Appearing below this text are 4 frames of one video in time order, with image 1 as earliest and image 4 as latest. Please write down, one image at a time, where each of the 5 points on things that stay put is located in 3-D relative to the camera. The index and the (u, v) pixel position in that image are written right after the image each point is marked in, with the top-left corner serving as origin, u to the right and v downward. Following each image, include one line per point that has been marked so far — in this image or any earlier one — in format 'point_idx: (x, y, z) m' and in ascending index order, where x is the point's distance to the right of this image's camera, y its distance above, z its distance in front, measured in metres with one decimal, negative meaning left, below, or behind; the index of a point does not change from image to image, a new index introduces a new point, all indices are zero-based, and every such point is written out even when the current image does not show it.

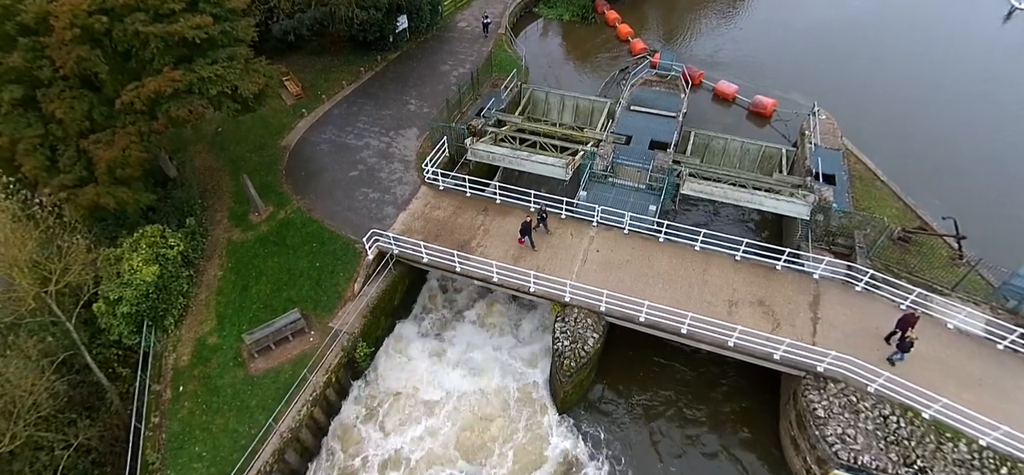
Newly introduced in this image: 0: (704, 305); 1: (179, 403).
0: (+6.9, -2.5, +18.0) m
1: (-11.8, -5.9, +17.6) m
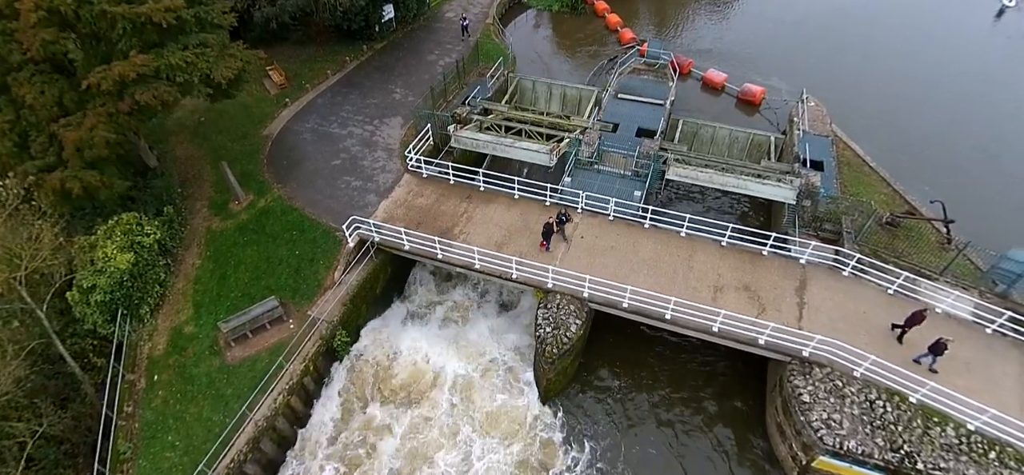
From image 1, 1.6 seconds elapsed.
0: (+6.3, -1.9, +17.6) m
1: (-12.4, -5.4, +17.2) m
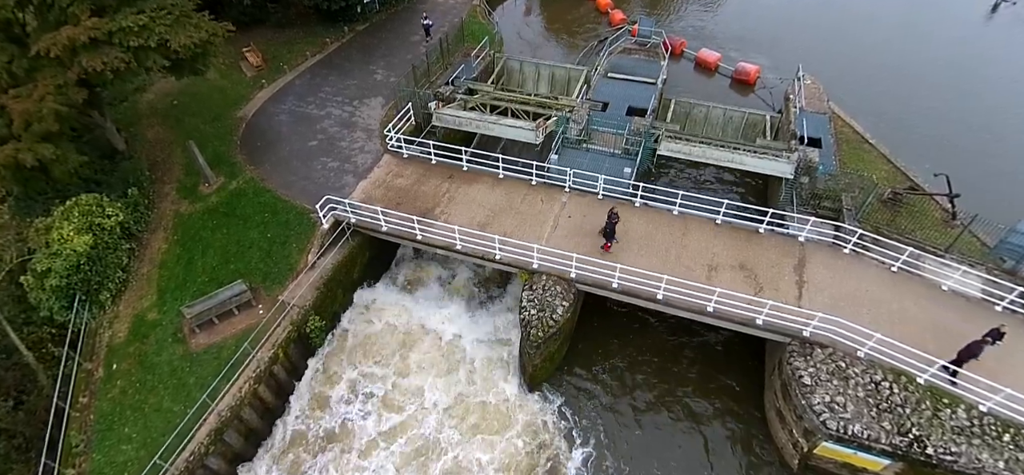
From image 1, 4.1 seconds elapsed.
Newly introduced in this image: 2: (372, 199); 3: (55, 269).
0: (+5.7, -1.1, +16.7) m
1: (-13.0, -4.7, +16.0) m
2: (-5.5, +1.5, +19.6) m
3: (-15.4, -1.0, +16.7) m
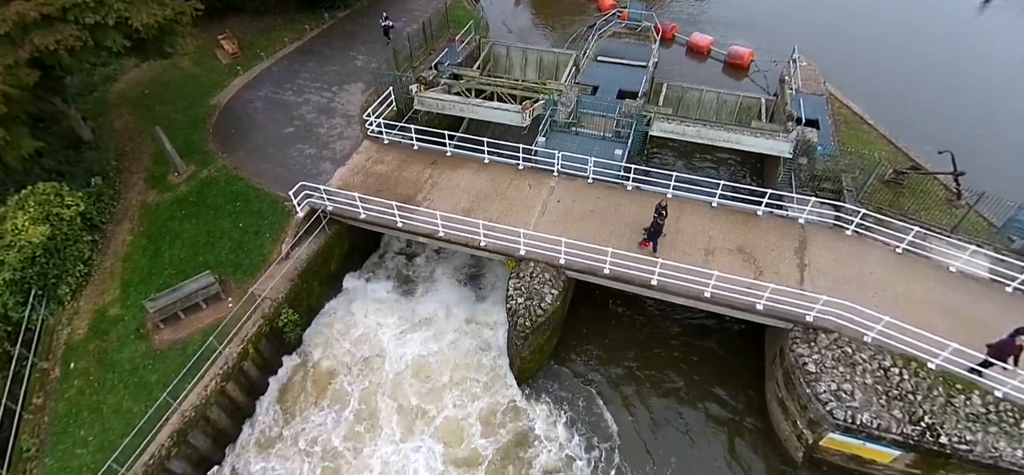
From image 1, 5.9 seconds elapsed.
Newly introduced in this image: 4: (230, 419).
0: (+5.2, -0.5, +15.8) m
1: (-13.4, -4.3, +14.9) m
2: (-6.1, +1.9, +18.6) m
3: (-15.8, -0.7, +15.5) m
4: (-8.8, -5.6, +15.4) m
